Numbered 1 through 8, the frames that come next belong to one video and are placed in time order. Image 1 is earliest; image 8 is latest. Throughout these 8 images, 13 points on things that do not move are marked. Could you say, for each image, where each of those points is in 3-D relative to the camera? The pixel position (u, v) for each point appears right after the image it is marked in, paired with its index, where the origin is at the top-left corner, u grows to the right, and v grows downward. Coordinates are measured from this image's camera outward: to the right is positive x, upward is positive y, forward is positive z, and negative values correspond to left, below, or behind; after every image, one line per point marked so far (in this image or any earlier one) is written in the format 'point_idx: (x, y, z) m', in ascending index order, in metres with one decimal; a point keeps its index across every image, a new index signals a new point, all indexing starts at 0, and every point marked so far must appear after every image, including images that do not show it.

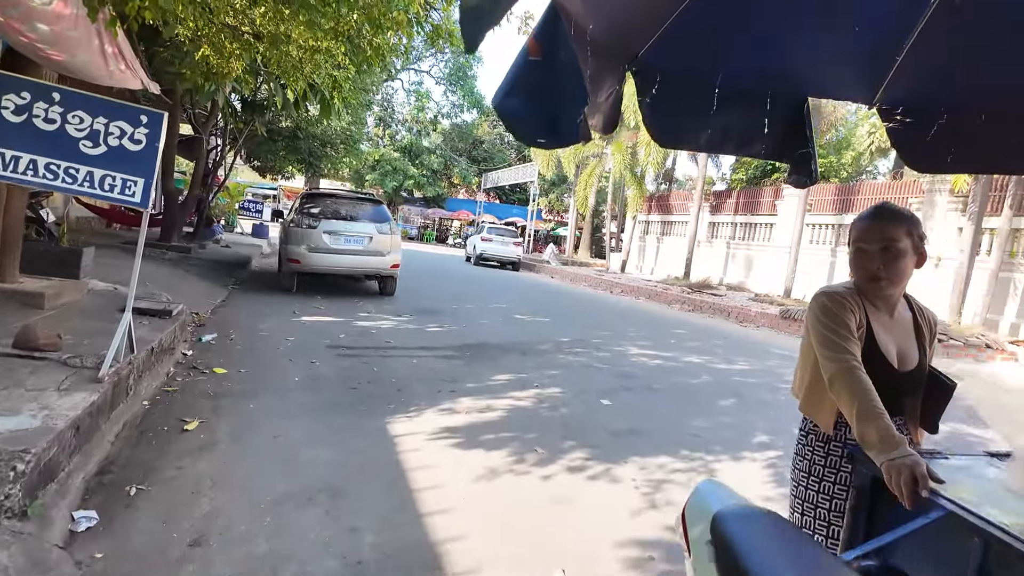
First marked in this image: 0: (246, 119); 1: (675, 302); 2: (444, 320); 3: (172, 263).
0: (-5.7, +3.7, +13.0) m
1: (+4.2, -0.3, +15.4) m
2: (-1.0, -0.5, +8.6) m
3: (-5.8, +0.4, +10.2) m
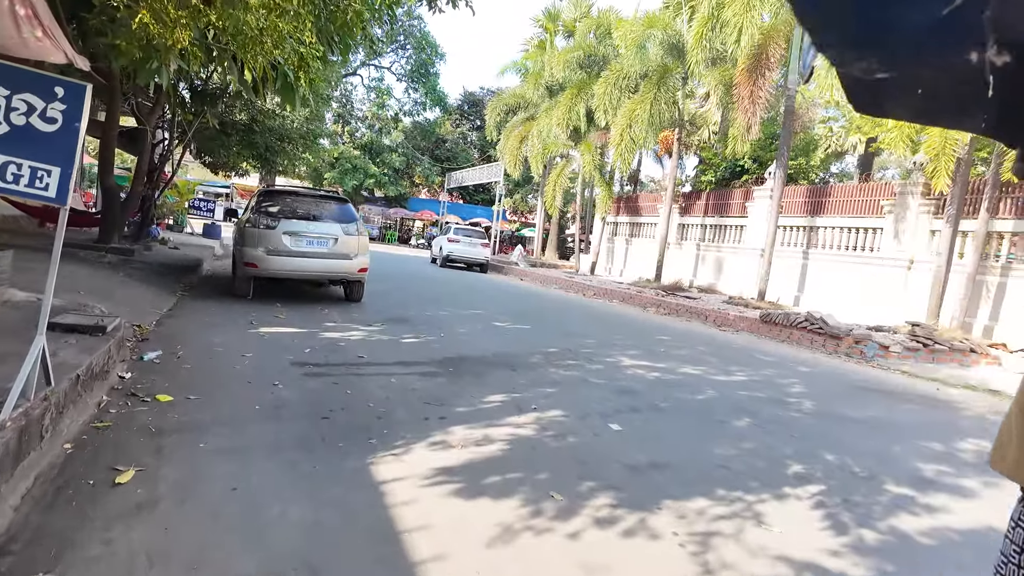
0: (-6.3, +3.6, +12.0) m
1: (+3.4, -0.4, +15.0) m
2: (-1.2, -0.6, +7.9) m
3: (-6.1, +0.3, +9.2) m
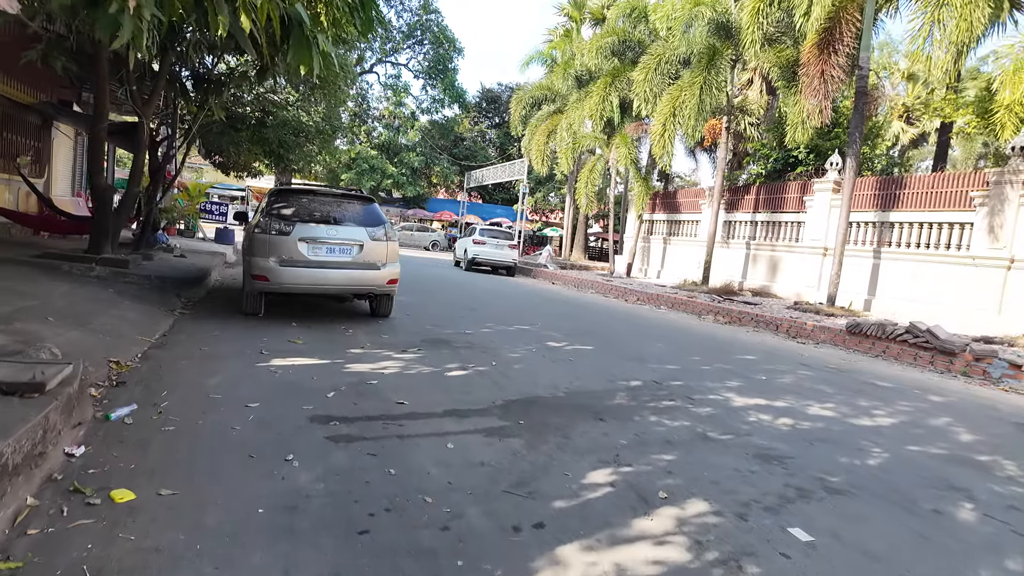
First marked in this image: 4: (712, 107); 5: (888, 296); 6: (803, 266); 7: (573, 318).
0: (-5.5, +3.4, +10.6) m
1: (+4.3, -0.5, +13.4) m
2: (-0.5, -0.7, +6.4) m
3: (-5.4, +0.1, +7.9) m
4: (+5.5, +5.0, +16.6) m
5: (+8.8, -0.2, +14.1) m
6: (+7.8, +0.6, +16.0) m
7: (+1.1, -0.5, +10.6) m
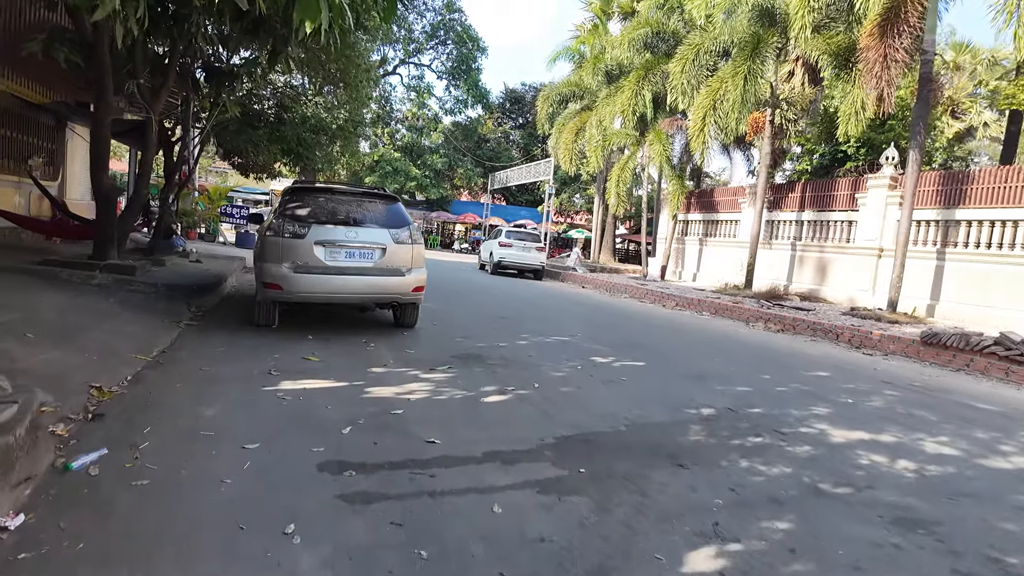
0: (-5.0, +3.2, +10.0) m
1: (+5.0, -0.6, +12.4) m
2: (-0.1, -0.8, +5.6) m
3: (-4.9, 0.0, +7.2) m
4: (+6.3, +4.9, +15.5) m
5: (+9.5, -0.3, +12.9) m
6: (+8.5, +0.5, +14.9) m
7: (+1.6, -0.6, +9.6) m
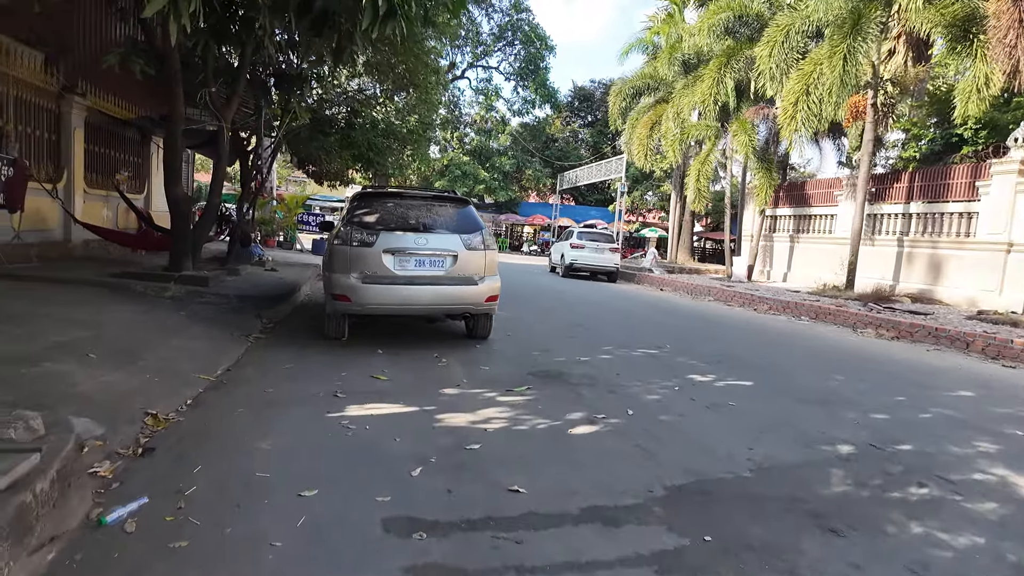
0: (-3.8, +3.1, +9.8) m
1: (+6.5, -0.7, +11.1) m
2: (+0.6, -0.9, +4.9) m
3: (-4.0, -0.2, +7.1) m
4: (+8.1, +4.9, +14.1) m
5: (+11.0, -0.3, +11.0) m
6: (+10.2, +0.5, +13.1) m
7: (+2.8, -0.7, +8.7) m
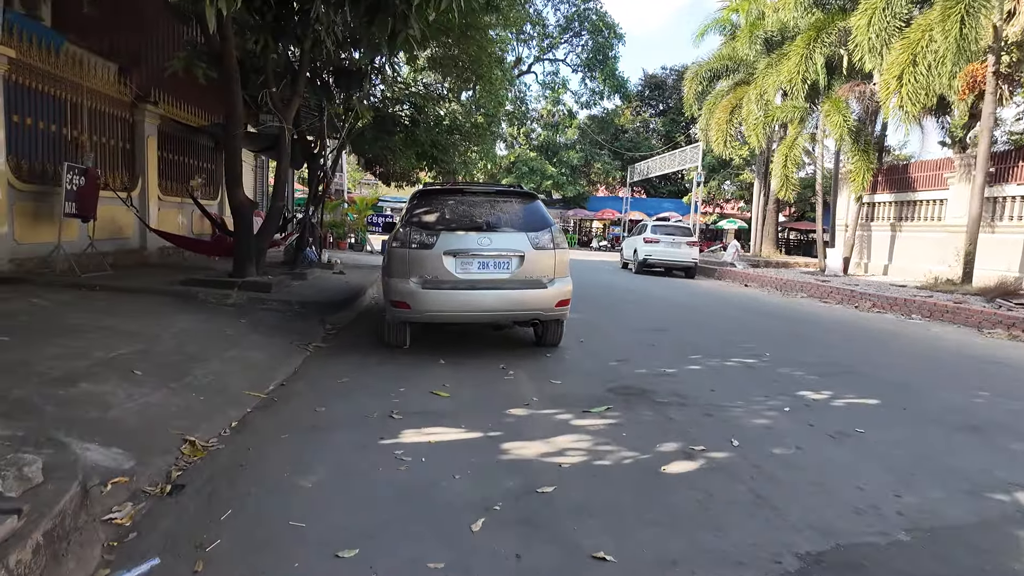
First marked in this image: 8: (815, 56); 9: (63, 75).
0: (-2.7, +3.0, +9.6) m
1: (+7.7, -0.6, +9.6) m
2: (+1.2, -1.0, +4.2) m
3: (-3.2, -0.3, +6.9) m
4: (+9.5, +5.0, +12.4) m
5: (+12.1, -0.1, +9.1) m
6: (+11.7, +0.7, +11.2) m
7: (+3.8, -0.7, +7.7) m
8: (+8.3, +6.4, +16.5) m
9: (-6.0, +2.8, +8.0) m
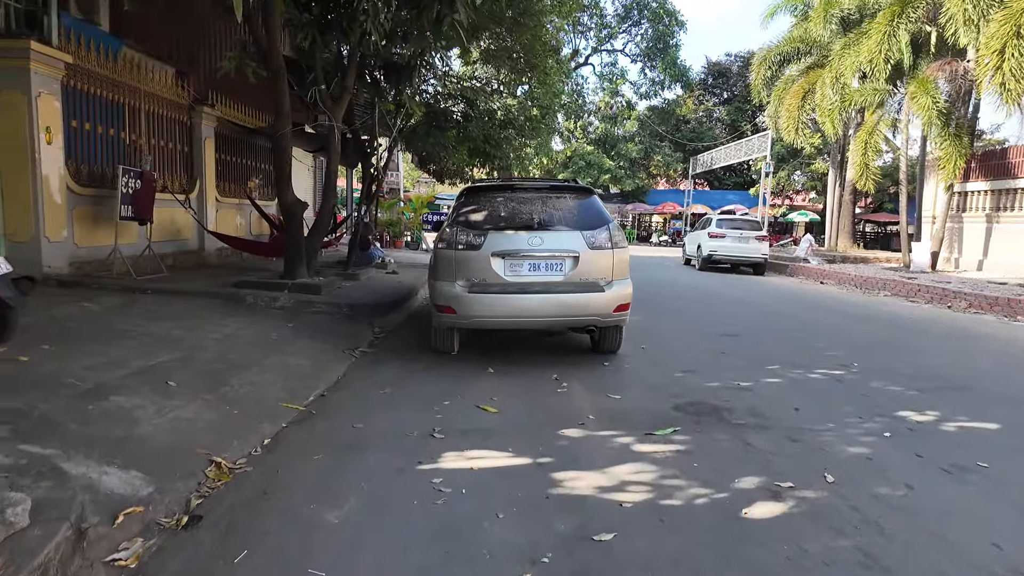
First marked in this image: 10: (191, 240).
0: (-1.8, +3.0, +9.3) m
1: (+8.5, -0.6, +8.4) m
2: (+1.5, -1.0, +3.6) m
3: (-2.6, -0.3, +6.7) m
4: (+10.6, +5.0, +10.9) m
5: (+12.9, -0.1, +7.4) m
6: (+12.6, +0.7, +9.6) m
7: (+4.4, -0.7, +6.9) m
8: (+9.8, +6.4, +15.2) m
9: (-5.3, +2.8, +8.1) m
10: (-5.4, +0.8, +10.2) m
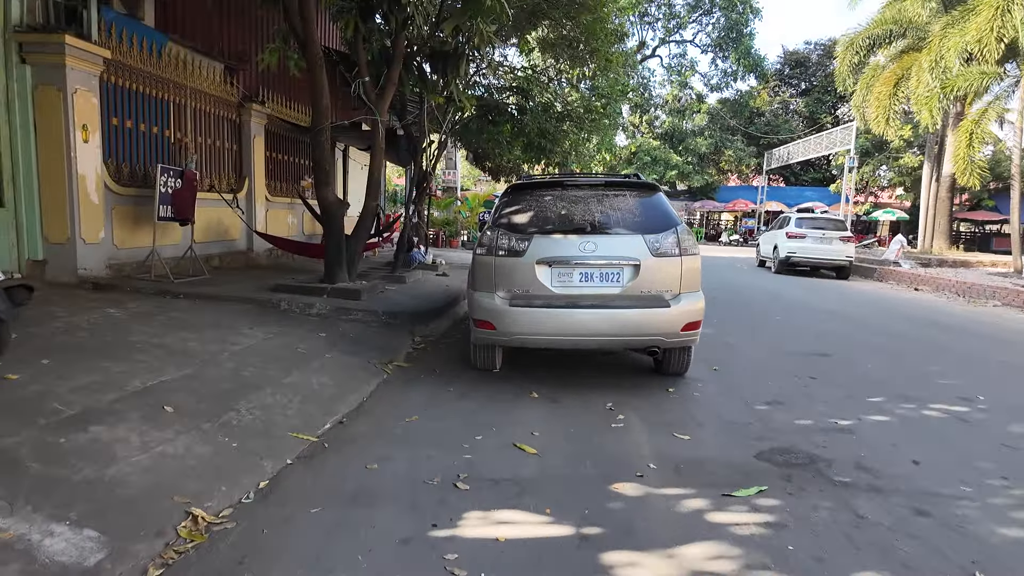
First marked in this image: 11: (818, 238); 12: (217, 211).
0: (-1.0, +2.9, +8.7) m
1: (+9.2, -0.8, +6.8) m
2: (+1.7, -1.1, +2.7) m
3: (-2.1, -0.4, +6.2) m
4: (+11.5, +4.8, +9.1) m
5: (+13.4, -0.3, +5.4) m
6: (+13.4, +0.4, +7.6) m
7: (+5.0, -0.8, +5.7) m
8: (+11.2, +6.3, +13.3) m
9: (-4.5, +2.8, +7.9) m
10: (-4.5, +0.8, +10.0) m
11: (+8.4, +1.4, +16.6) m
12: (-4.6, +1.2, +9.3) m
